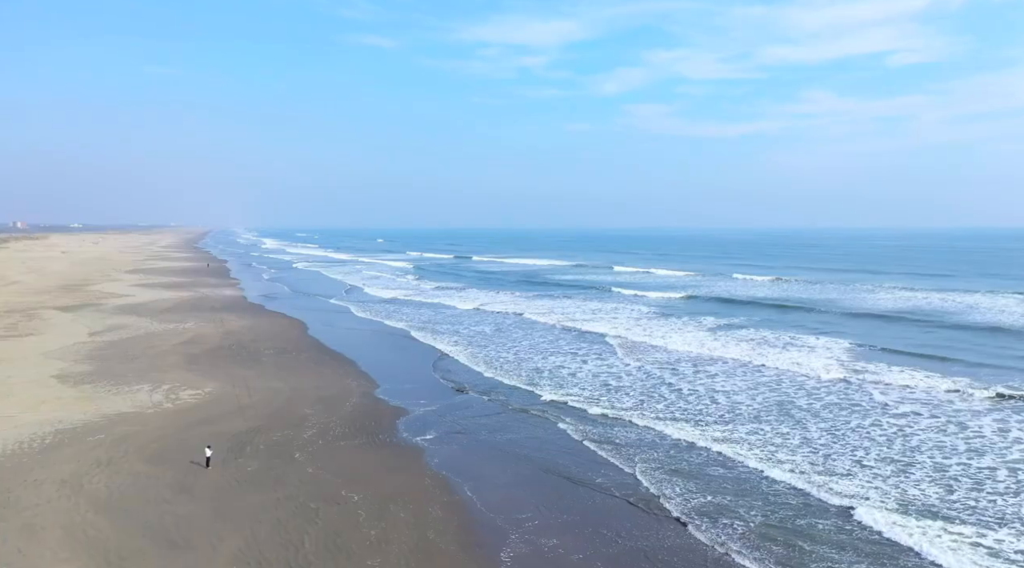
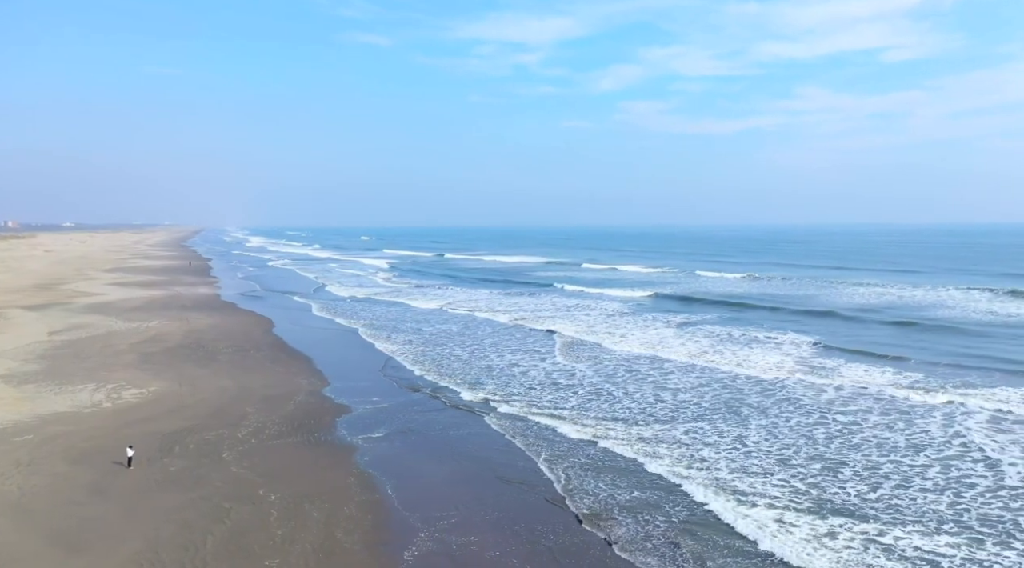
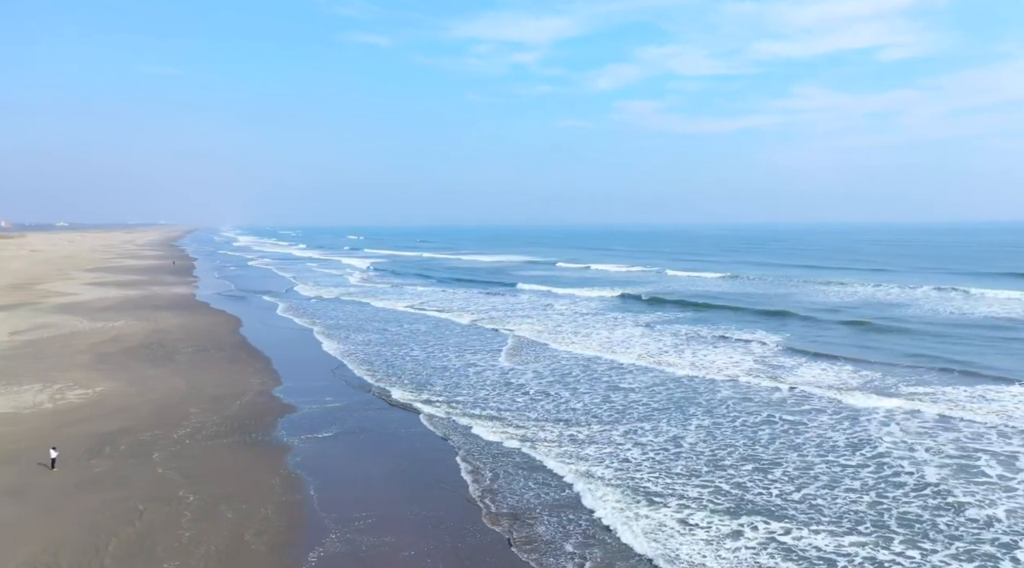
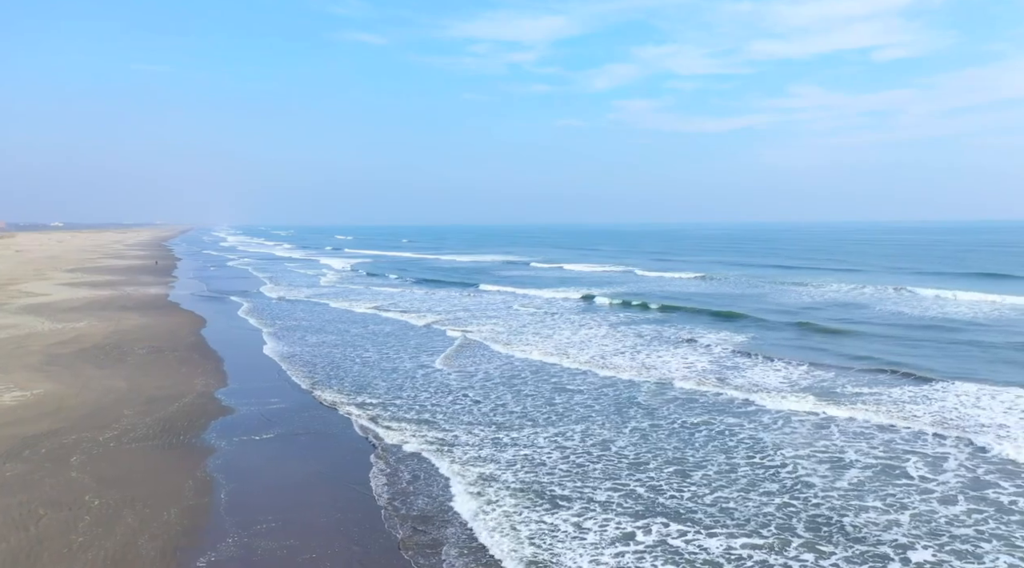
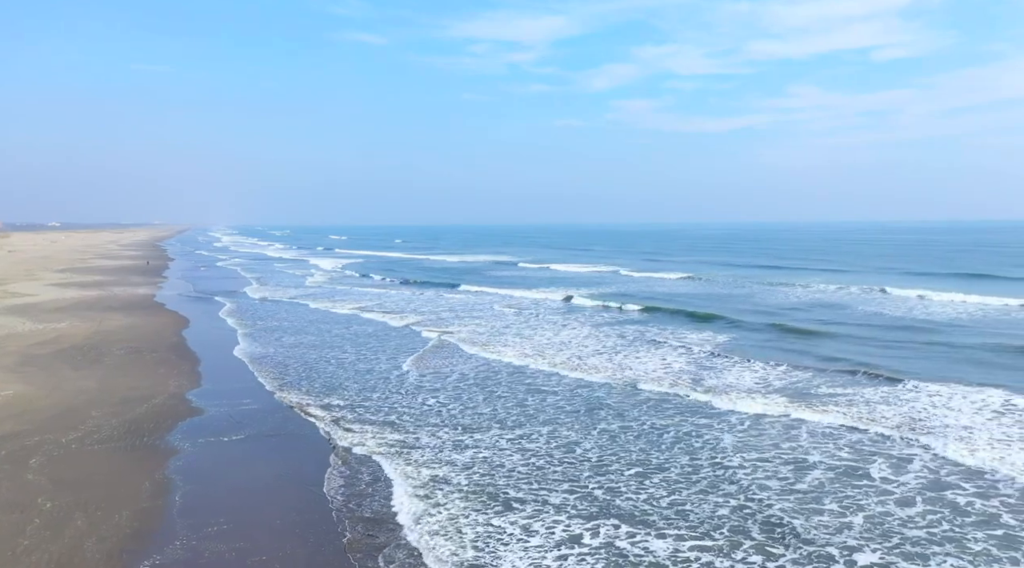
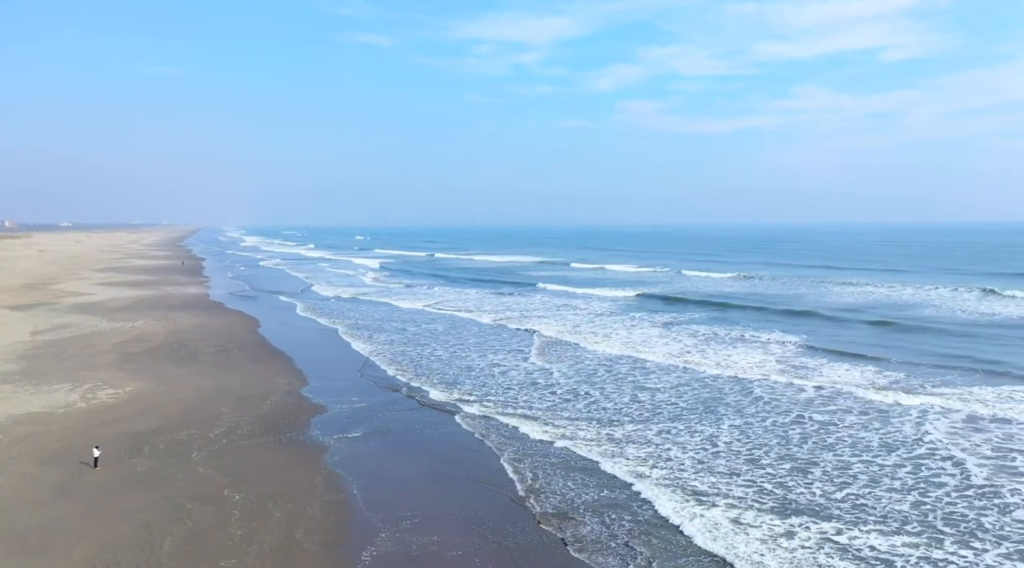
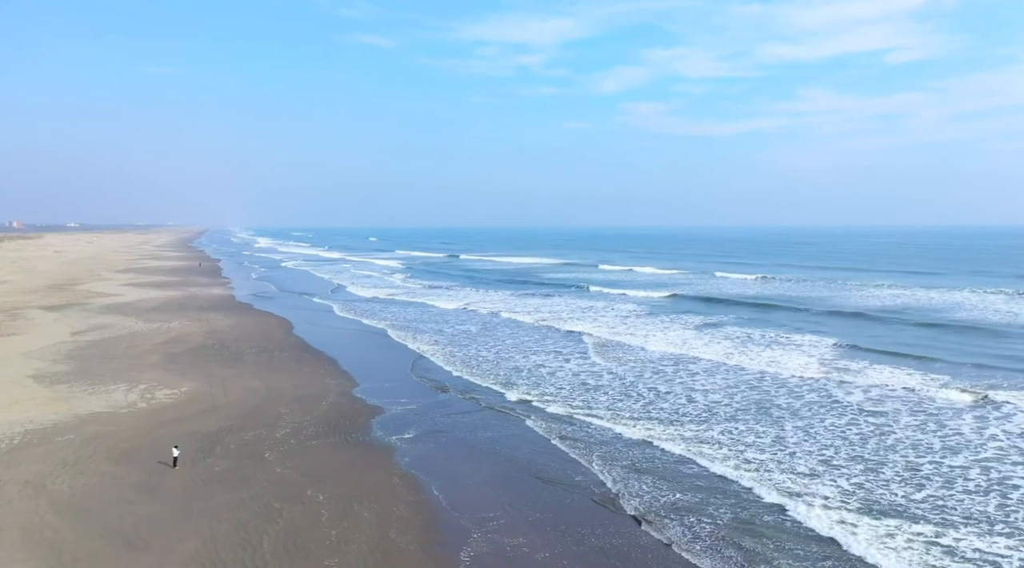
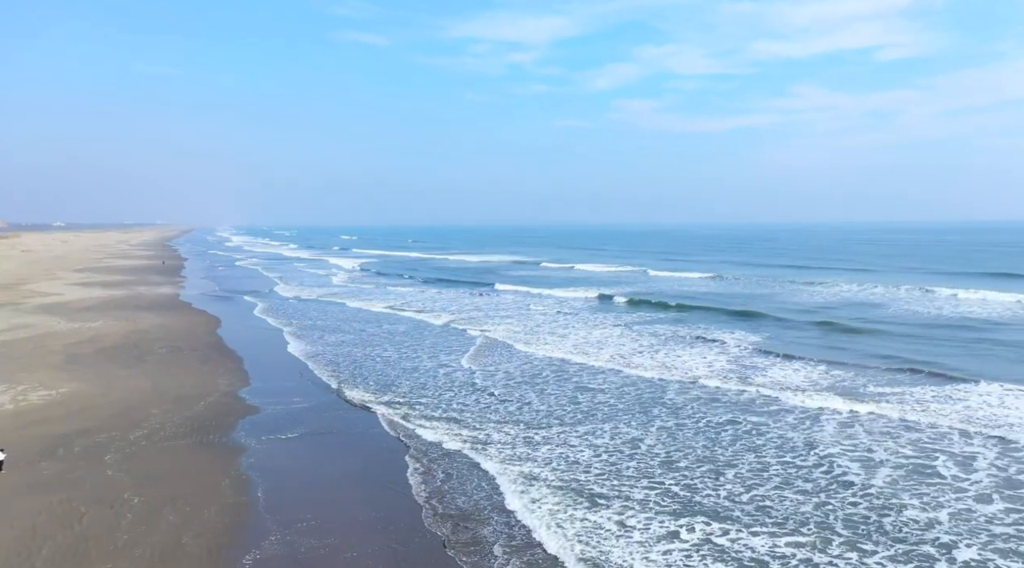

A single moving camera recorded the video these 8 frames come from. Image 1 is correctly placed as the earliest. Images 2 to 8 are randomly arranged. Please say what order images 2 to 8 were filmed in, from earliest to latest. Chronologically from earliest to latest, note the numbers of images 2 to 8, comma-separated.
7, 2, 6, 3, 8, 4, 5
